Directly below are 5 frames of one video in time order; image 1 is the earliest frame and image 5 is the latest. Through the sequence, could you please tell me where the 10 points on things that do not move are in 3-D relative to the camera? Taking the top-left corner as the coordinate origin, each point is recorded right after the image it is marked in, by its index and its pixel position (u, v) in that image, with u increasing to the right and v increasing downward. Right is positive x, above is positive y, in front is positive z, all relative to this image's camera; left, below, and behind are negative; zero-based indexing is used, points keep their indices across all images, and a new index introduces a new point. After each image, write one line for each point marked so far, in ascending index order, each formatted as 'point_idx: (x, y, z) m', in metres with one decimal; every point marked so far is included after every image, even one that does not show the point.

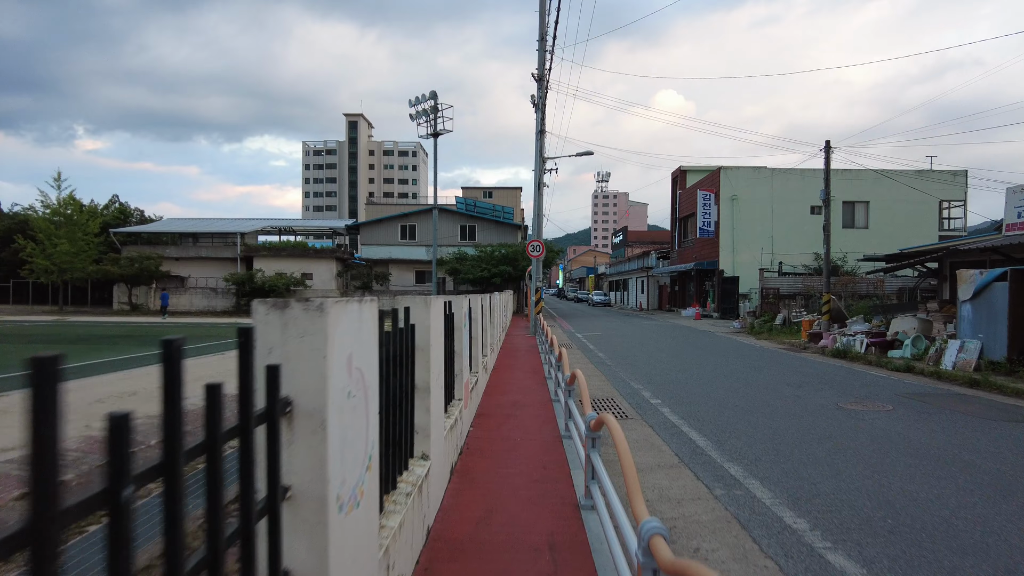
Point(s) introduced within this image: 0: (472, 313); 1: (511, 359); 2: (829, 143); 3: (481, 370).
0: (-0.5, -0.4, +8.9) m
1: (0.0, -1.5, +13.4) m
2: (+9.3, +4.3, +19.0) m
3: (-0.4, -1.1, +9.1) m
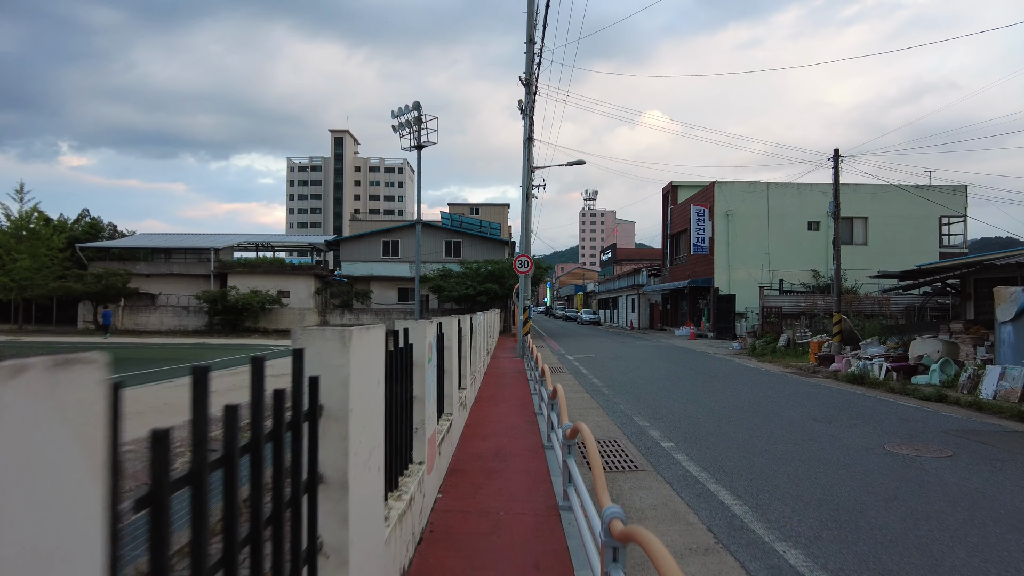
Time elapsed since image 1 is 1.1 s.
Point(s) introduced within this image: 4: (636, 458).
0: (-0.7, -0.6, +7.4) m
1: (-0.3, -1.8, +11.8) m
2: (+8.9, +3.8, +17.8) m
3: (-0.6, -1.4, +7.5) m
4: (+1.3, -1.8, +7.0) m
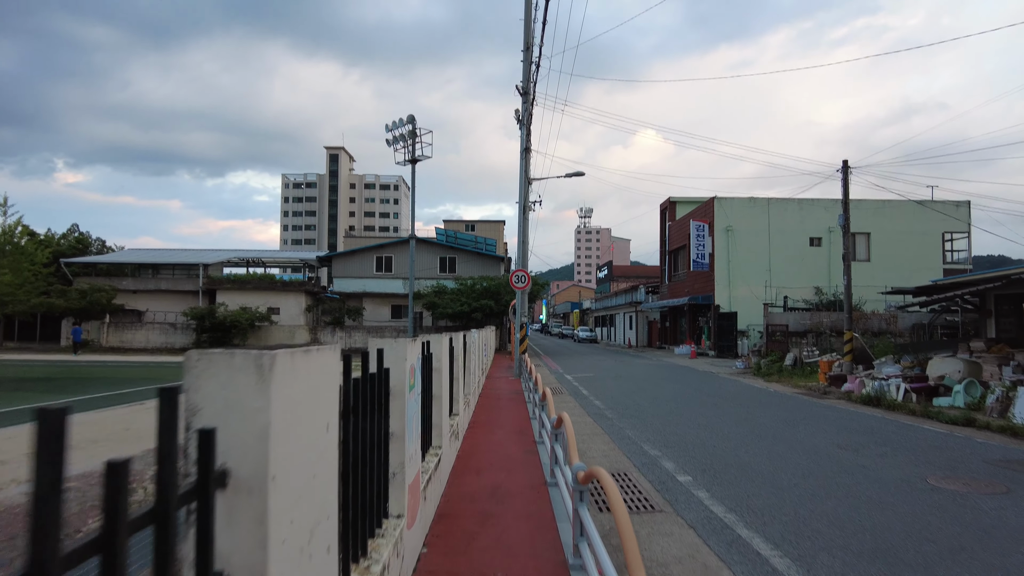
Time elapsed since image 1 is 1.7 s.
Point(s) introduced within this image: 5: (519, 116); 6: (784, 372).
0: (-0.7, -0.7, +6.6) m
1: (-0.3, -2.1, +11.0) m
2: (+8.8, +3.3, +17.2) m
3: (-0.7, -1.5, +6.7) m
4: (+1.3, -1.9, +6.1) m
5: (+0.2, +5.1, +19.4) m
6: (+8.1, -2.5, +19.5) m
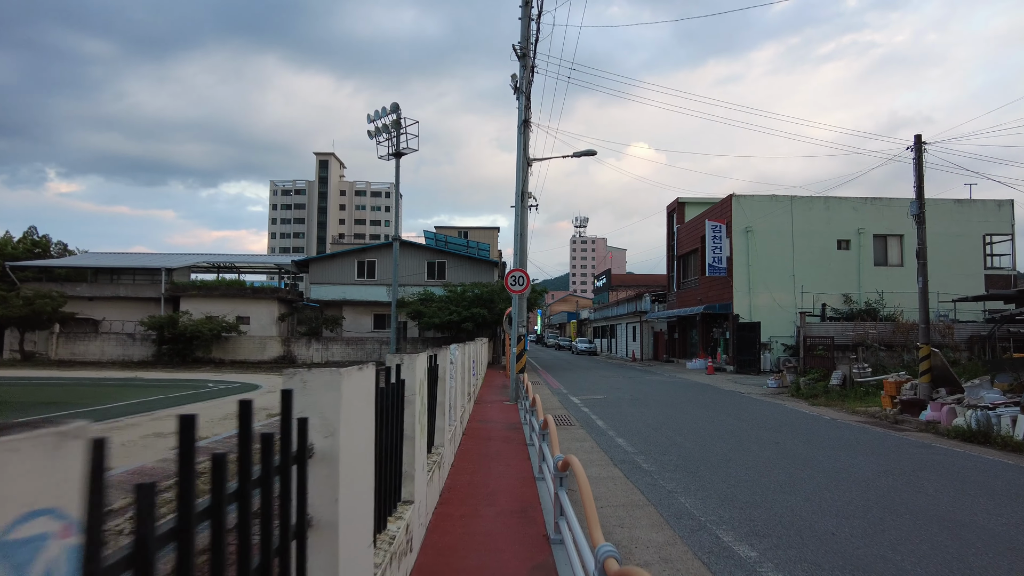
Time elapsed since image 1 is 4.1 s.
0: (-0.7, -0.6, +3.2) m
1: (-0.4, -2.0, +7.6) m
2: (+8.7, +3.2, +14.0) m
3: (-0.7, -1.4, +3.4) m
4: (+1.3, -1.8, +2.8) m
5: (+0.1, +5.0, +16.2) m
6: (+8.0, -2.6, +16.2) m
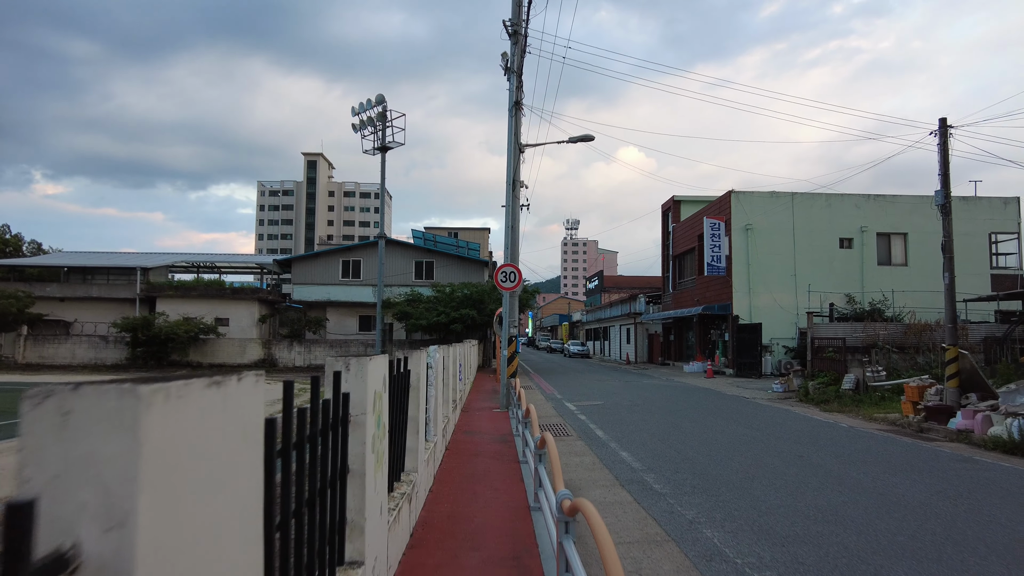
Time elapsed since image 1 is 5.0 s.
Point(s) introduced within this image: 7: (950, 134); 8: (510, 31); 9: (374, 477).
0: (-0.8, -0.5, +2.0) m
1: (-0.5, -1.9, +6.4) m
2: (+8.5, +3.3, +13.0) m
3: (-0.7, -1.3, +2.1) m
4: (+1.3, -1.7, +1.6) m
5: (-0.1, +5.1, +15.0) m
6: (+7.8, -2.6, +15.1) m
7: (+8.6, +3.0, +12.9) m
8: (-0.1, +5.8, +14.9) m
9: (-0.7, -1.0, +3.5) m
